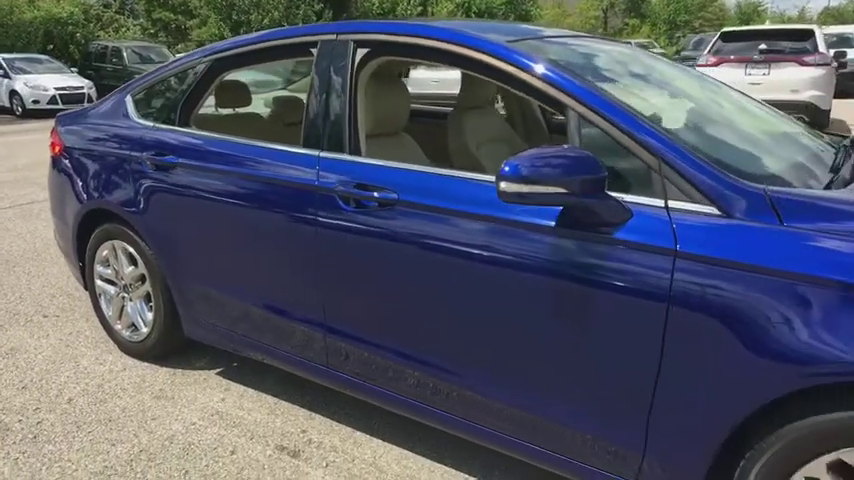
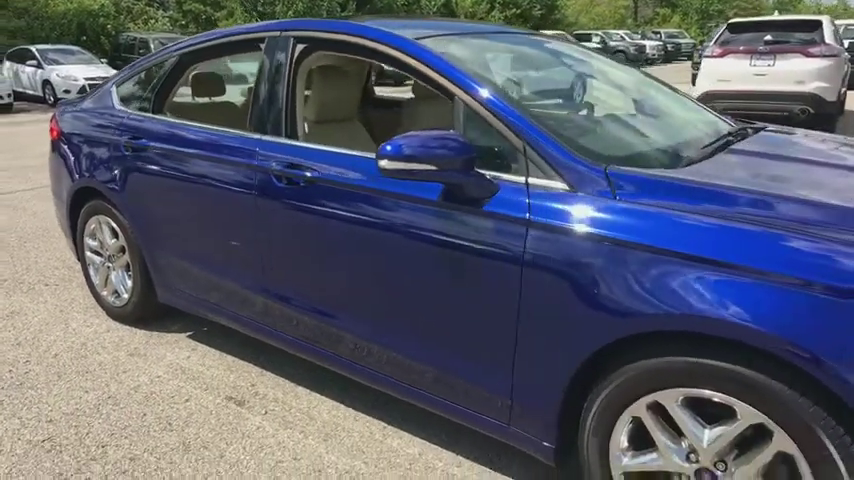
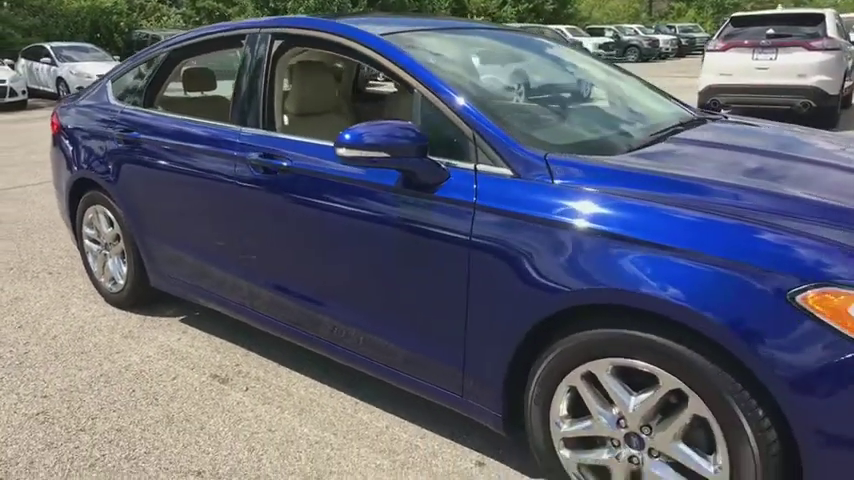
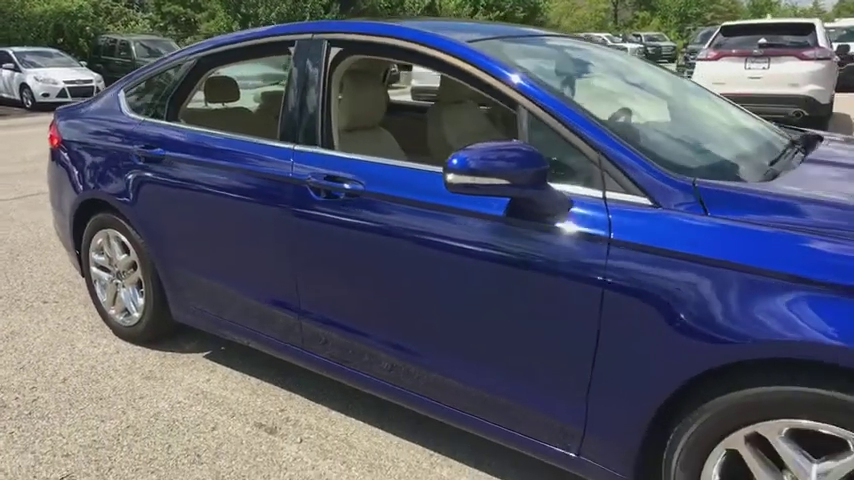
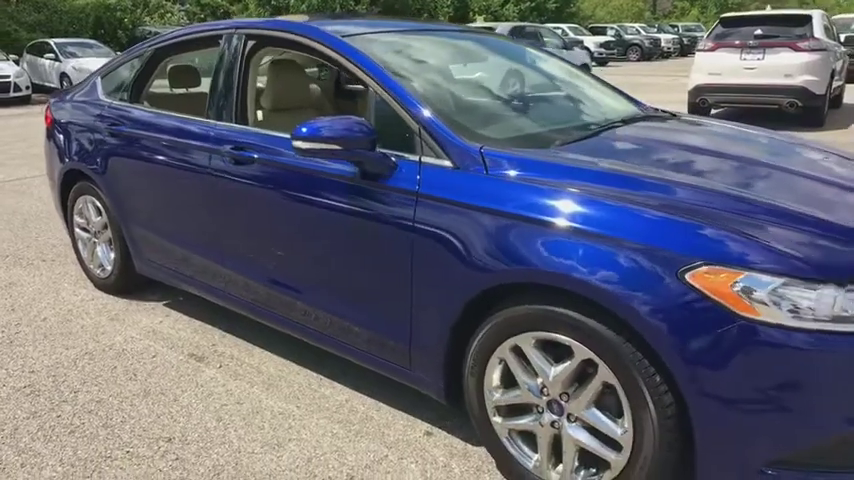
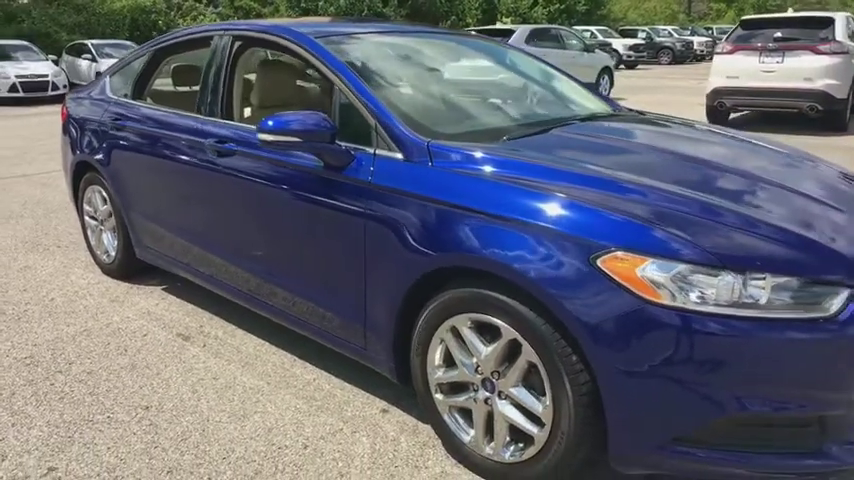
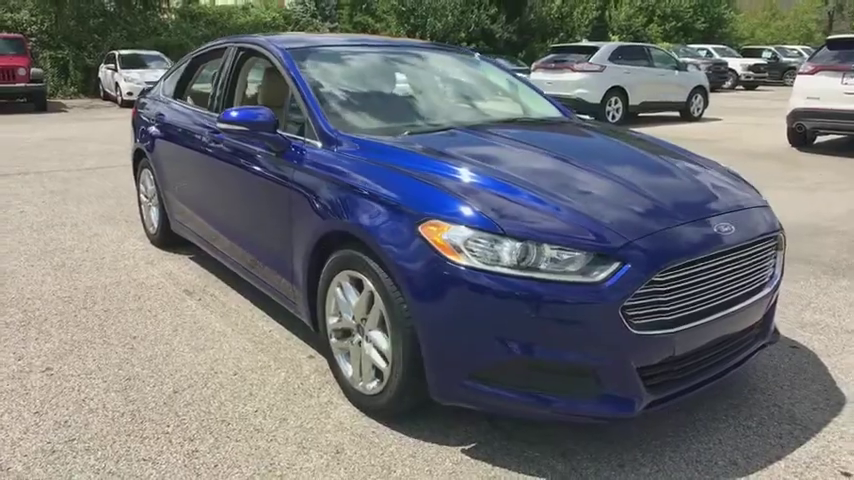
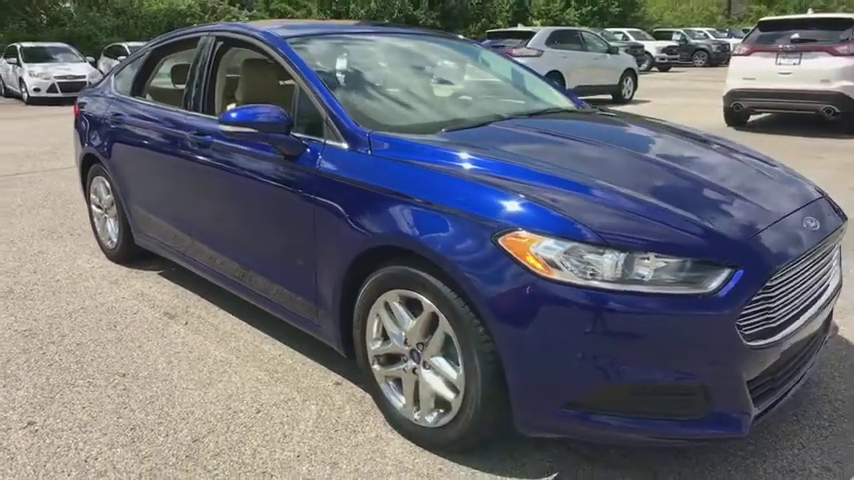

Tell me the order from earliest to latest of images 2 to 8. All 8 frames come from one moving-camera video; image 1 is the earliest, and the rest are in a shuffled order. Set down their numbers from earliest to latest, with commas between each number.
4, 2, 3, 5, 6, 8, 7
